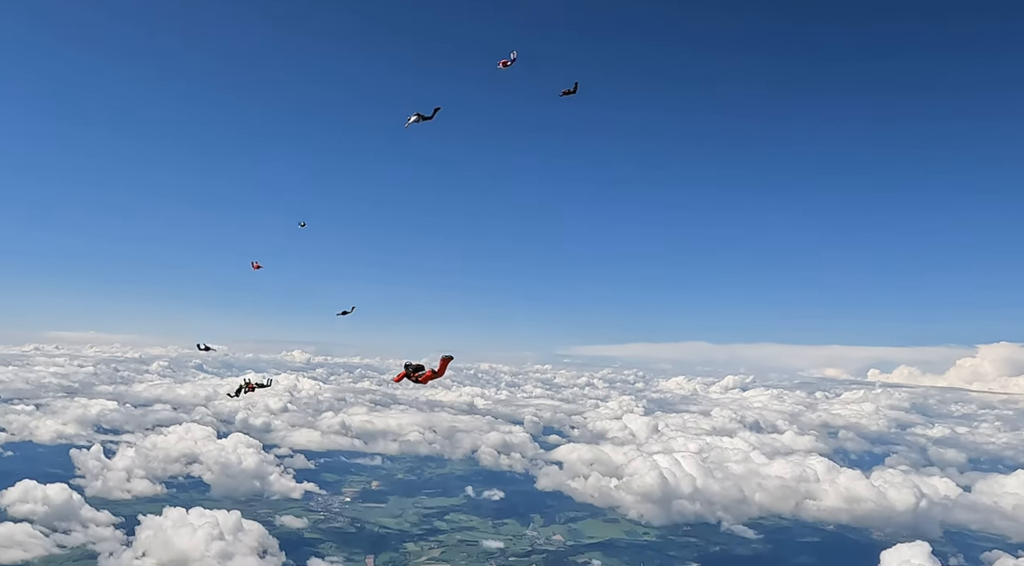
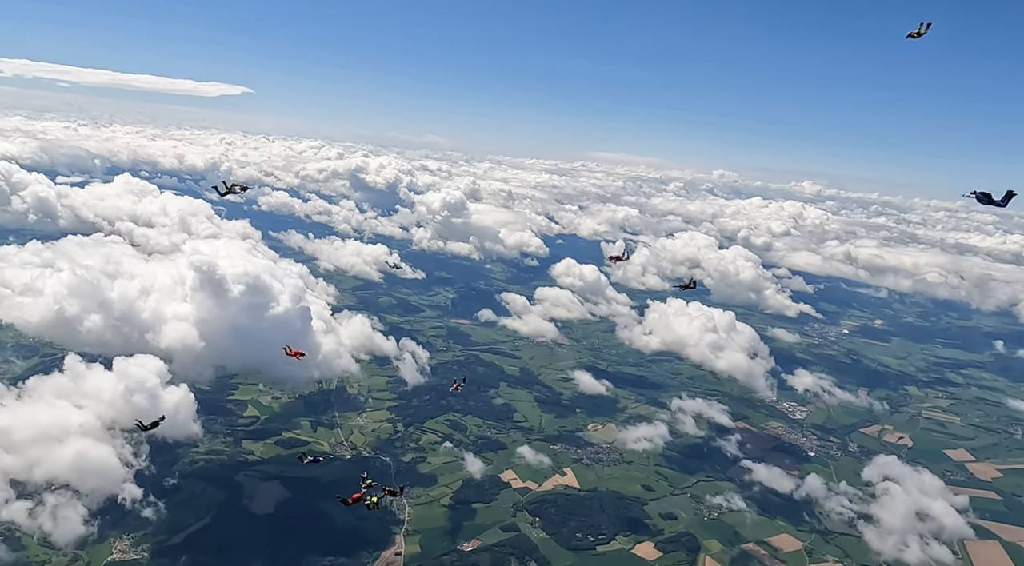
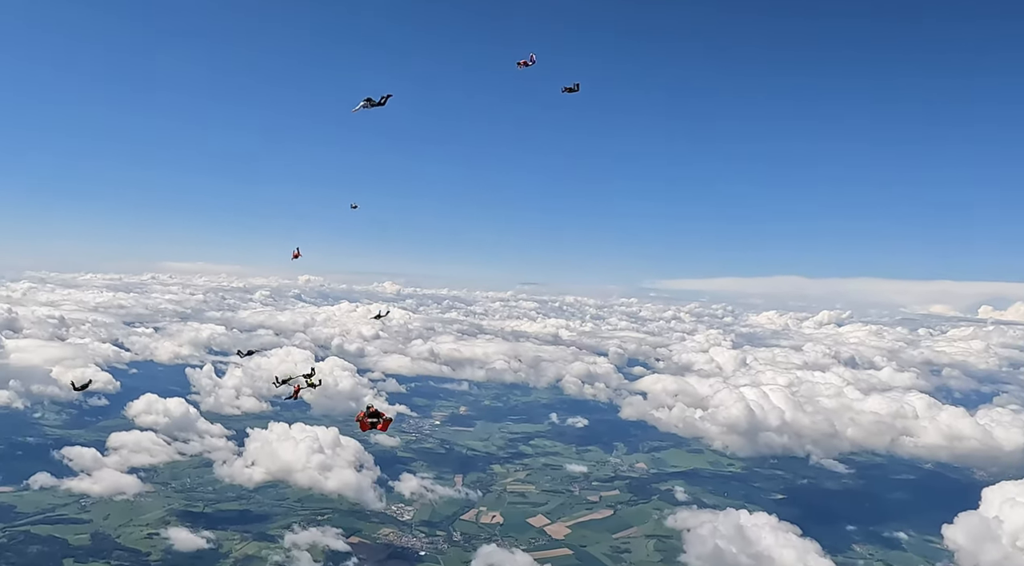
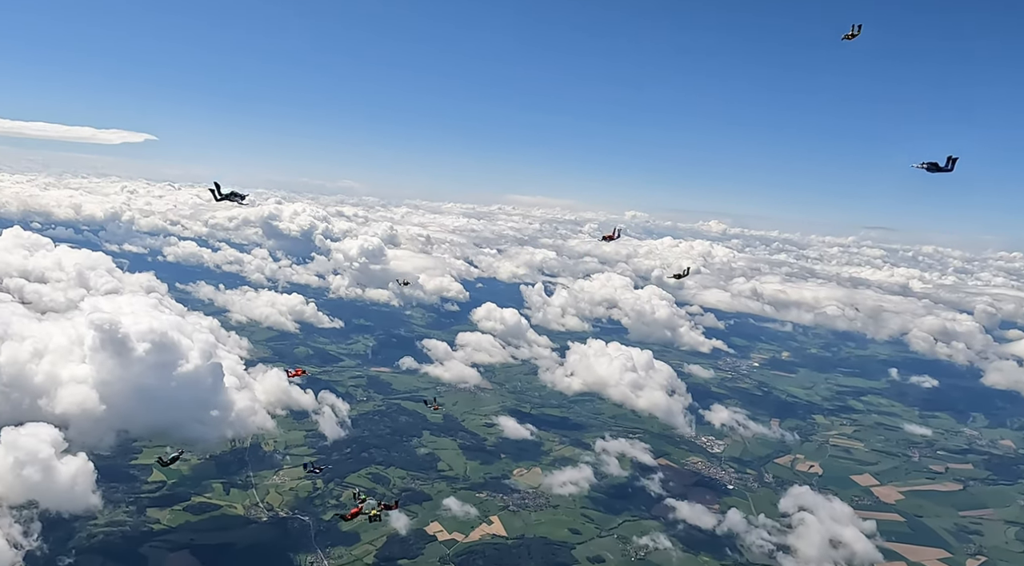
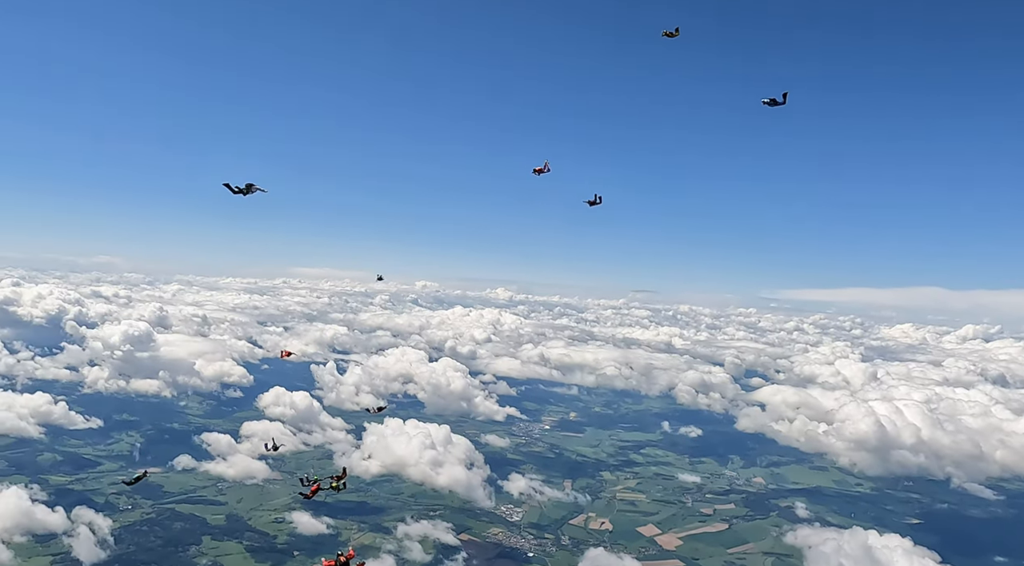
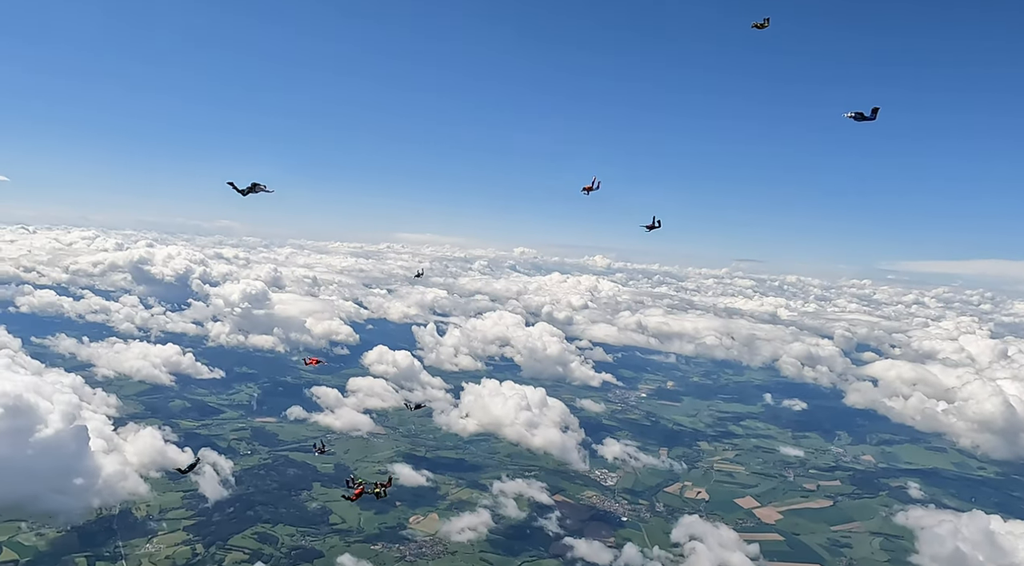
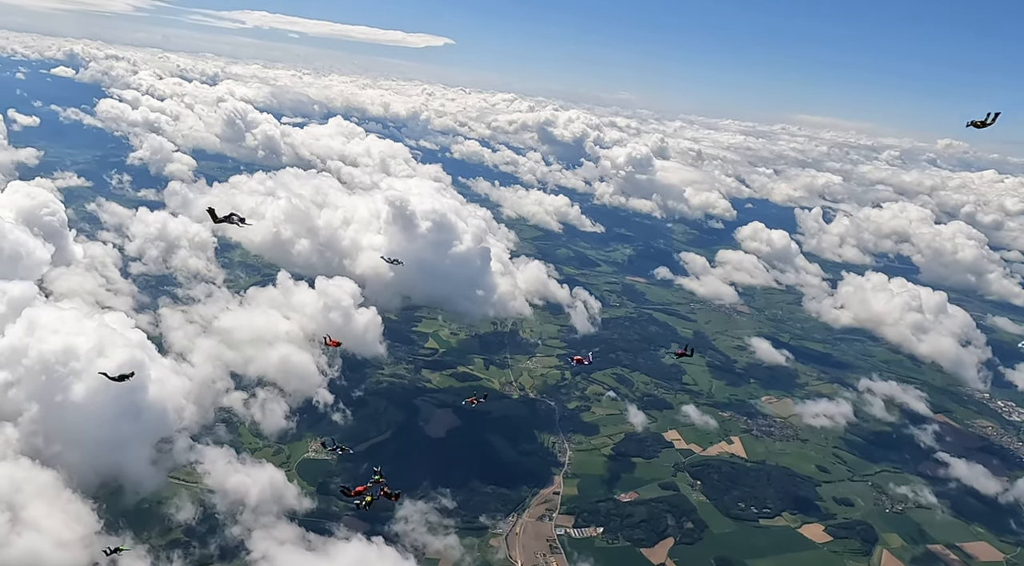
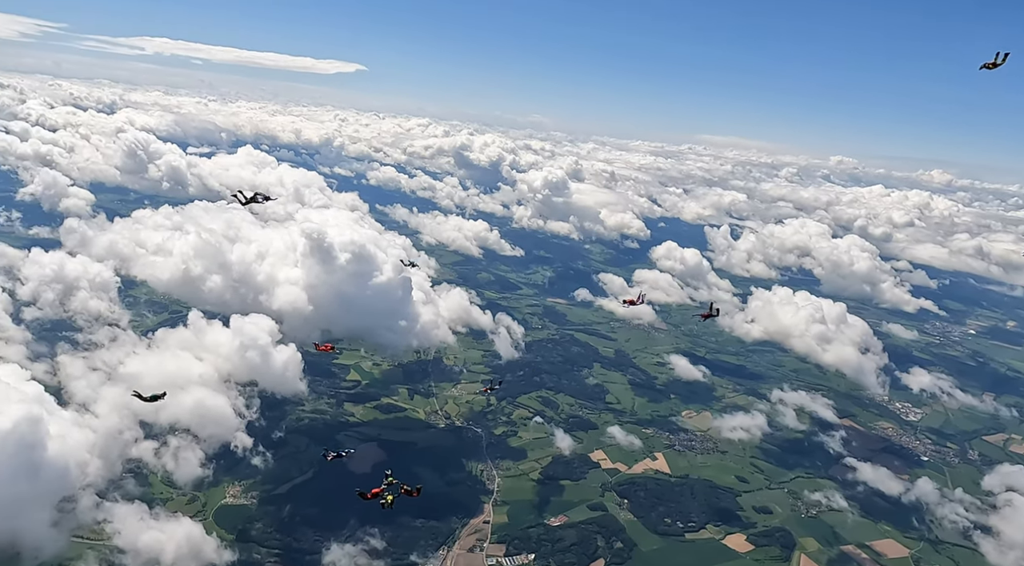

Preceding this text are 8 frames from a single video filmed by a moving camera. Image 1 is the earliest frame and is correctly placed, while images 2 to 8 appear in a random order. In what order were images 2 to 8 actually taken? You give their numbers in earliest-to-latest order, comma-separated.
3, 5, 6, 4, 2, 8, 7
